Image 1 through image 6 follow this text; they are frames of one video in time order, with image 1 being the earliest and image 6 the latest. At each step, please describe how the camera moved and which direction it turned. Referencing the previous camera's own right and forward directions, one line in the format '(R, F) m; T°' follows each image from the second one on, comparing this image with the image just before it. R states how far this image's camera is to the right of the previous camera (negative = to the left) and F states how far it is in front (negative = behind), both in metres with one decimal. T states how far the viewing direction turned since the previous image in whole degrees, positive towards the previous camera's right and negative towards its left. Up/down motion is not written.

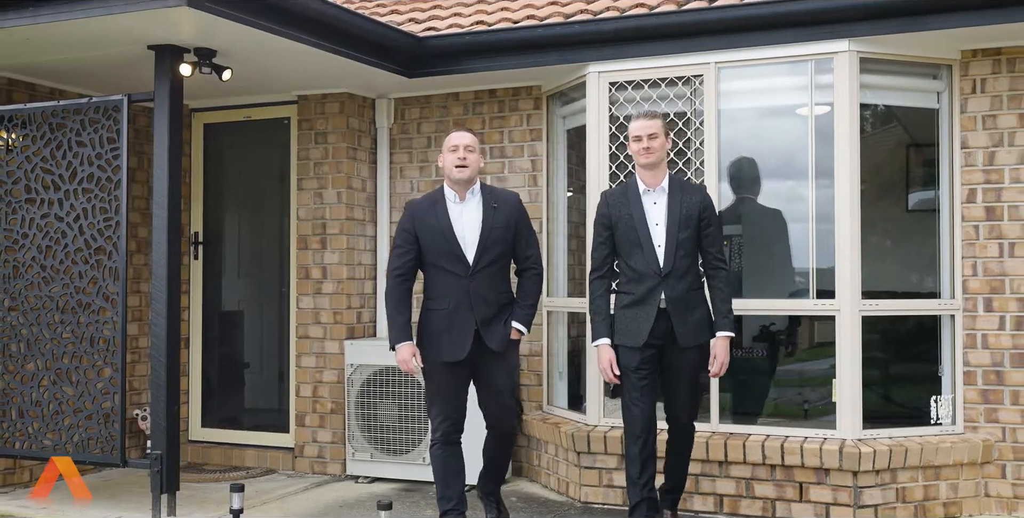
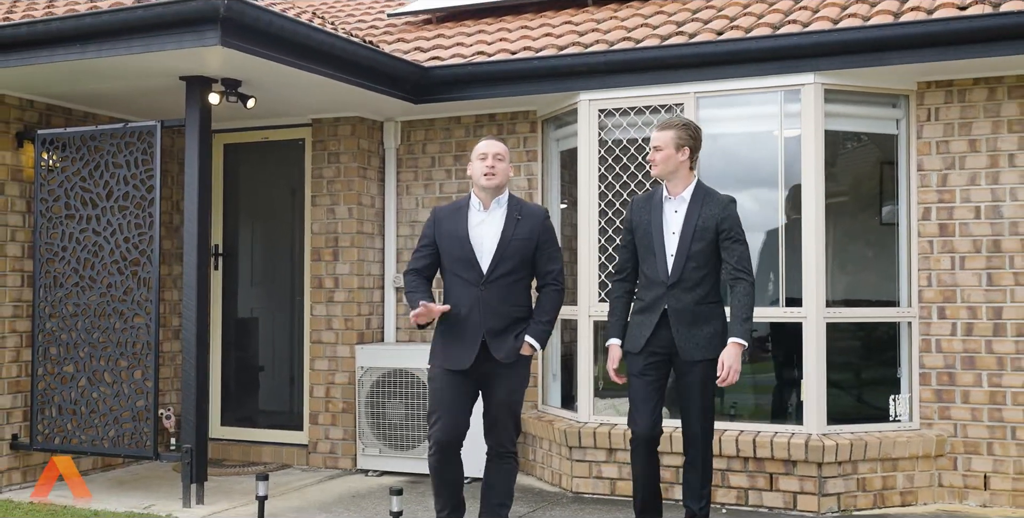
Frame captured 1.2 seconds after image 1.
(0.0, -0.5) m; 0°
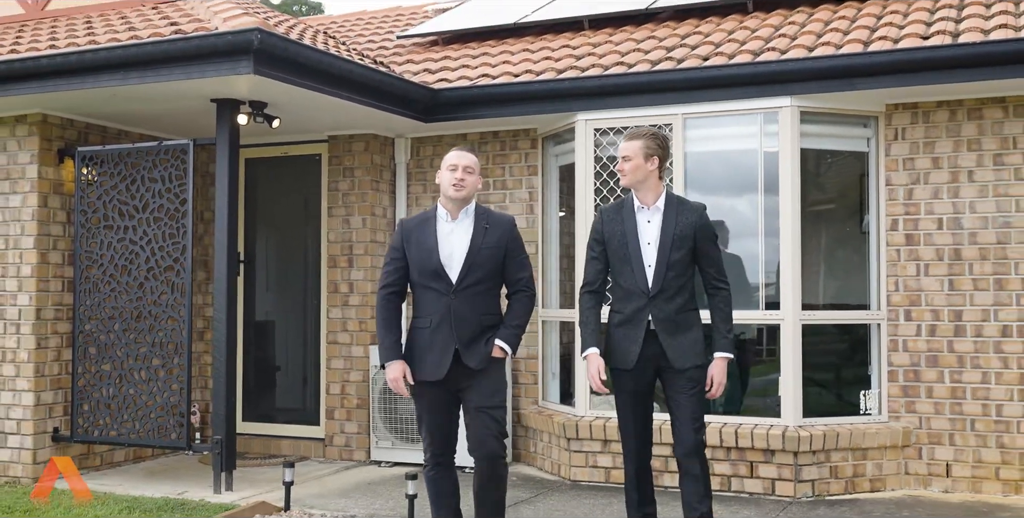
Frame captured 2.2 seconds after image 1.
(0.0, -0.5) m; 0°
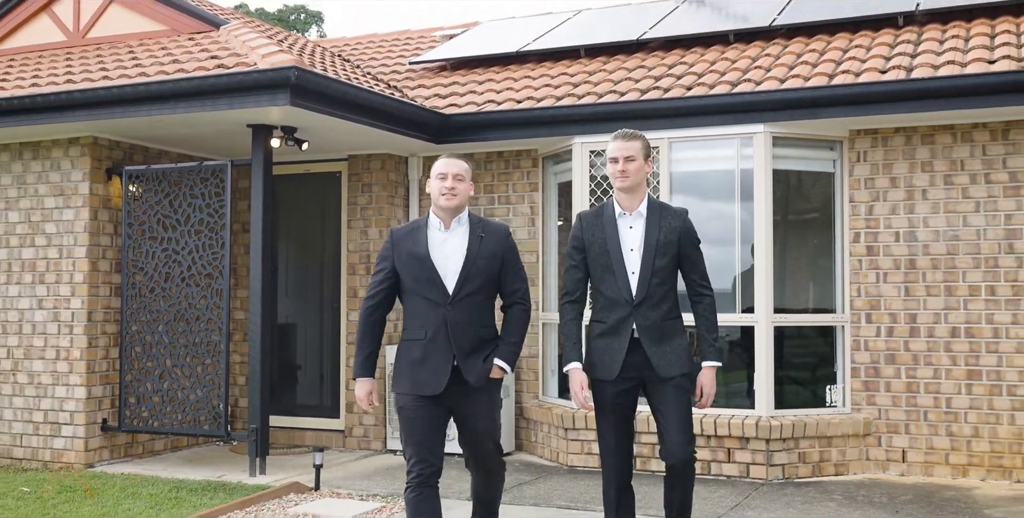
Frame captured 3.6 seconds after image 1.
(0.0, -0.7) m; 0°
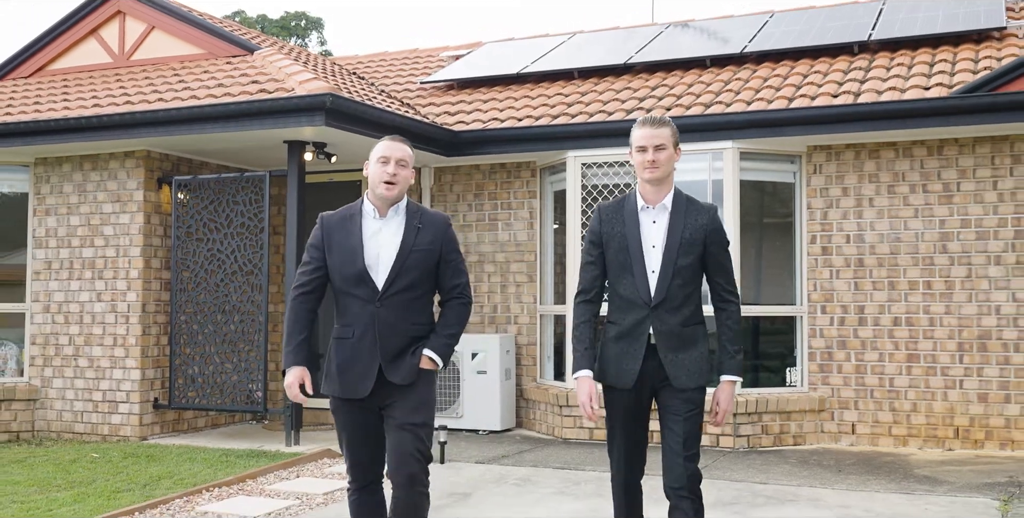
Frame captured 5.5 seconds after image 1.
(0.0, -1.0) m; 0°
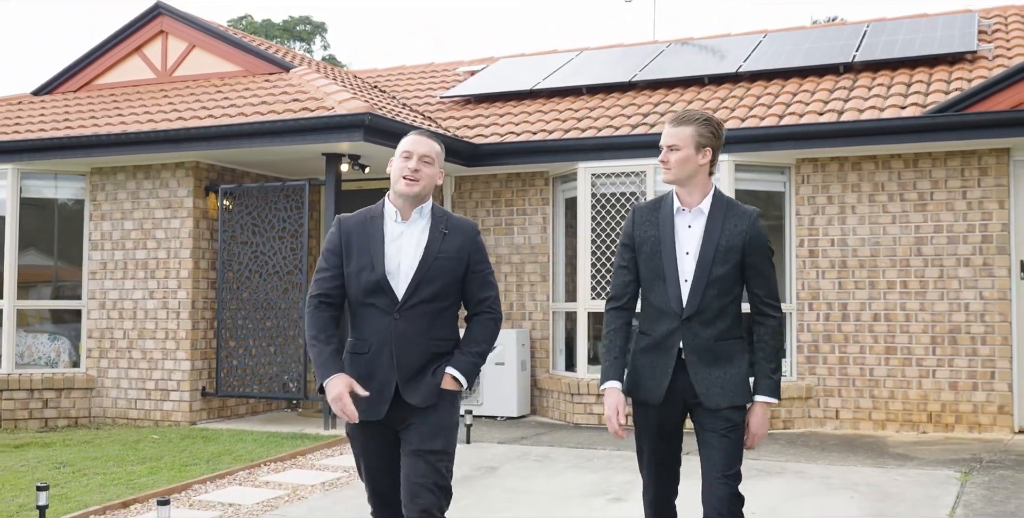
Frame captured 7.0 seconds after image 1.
(-0.2, -0.8) m; 0°
